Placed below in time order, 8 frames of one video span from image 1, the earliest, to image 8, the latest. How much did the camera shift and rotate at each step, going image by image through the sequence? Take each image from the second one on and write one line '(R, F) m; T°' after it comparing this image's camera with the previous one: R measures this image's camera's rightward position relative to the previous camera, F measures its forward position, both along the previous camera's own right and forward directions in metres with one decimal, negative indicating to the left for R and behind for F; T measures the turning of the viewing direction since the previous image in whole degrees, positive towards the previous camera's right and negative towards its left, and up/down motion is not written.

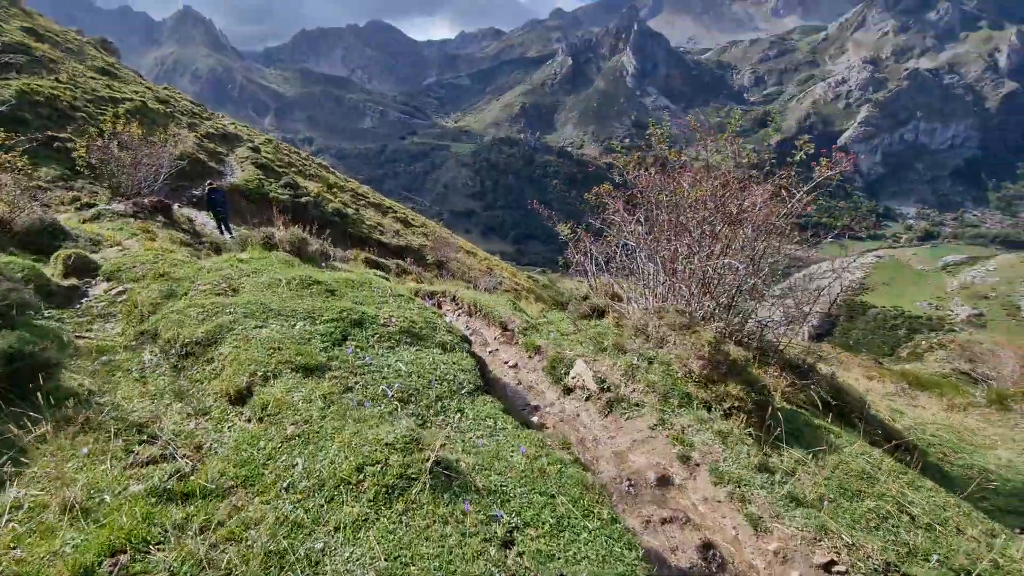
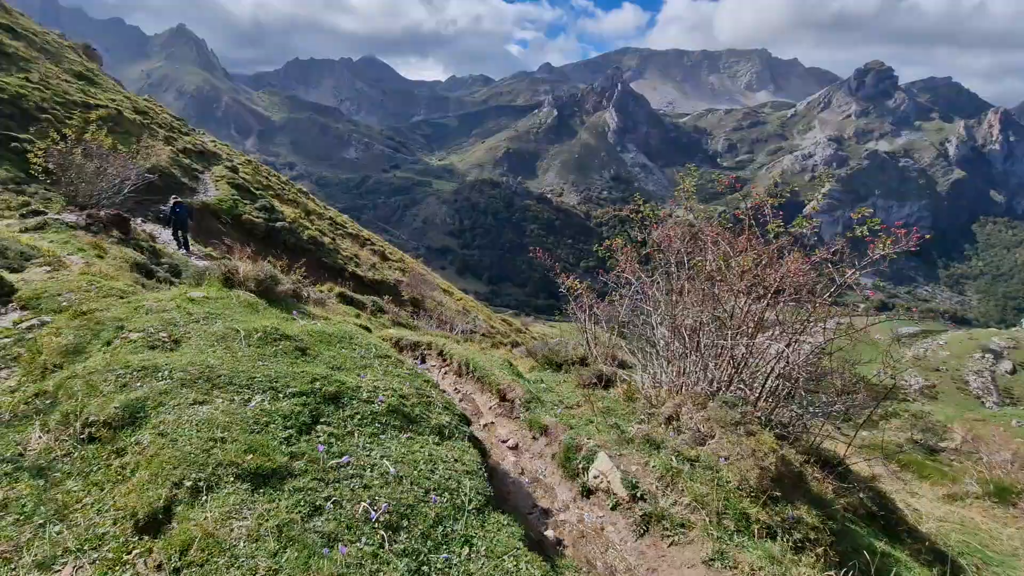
(-0.5, +1.2) m; +3°
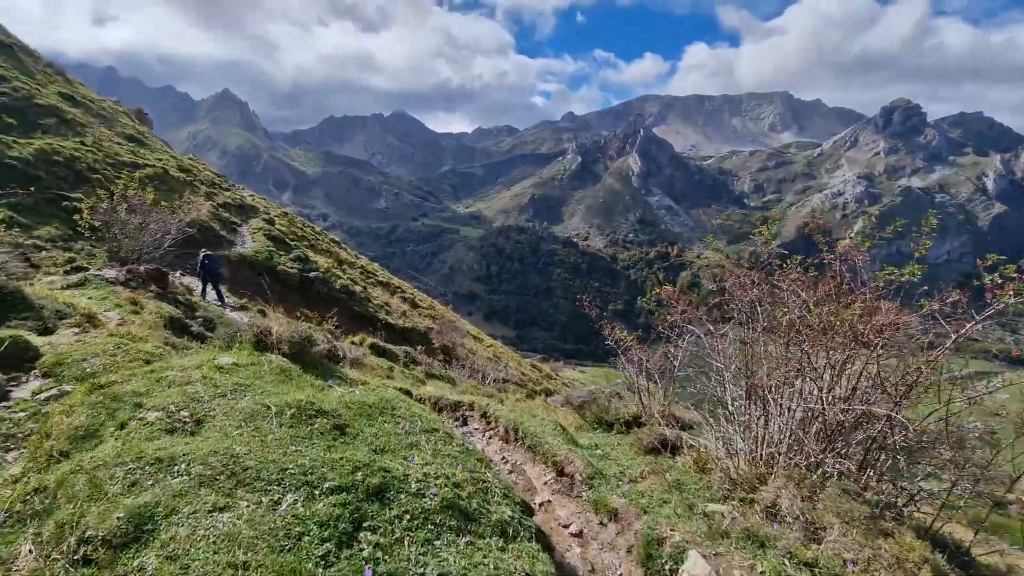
(-0.4, +0.7) m; -3°
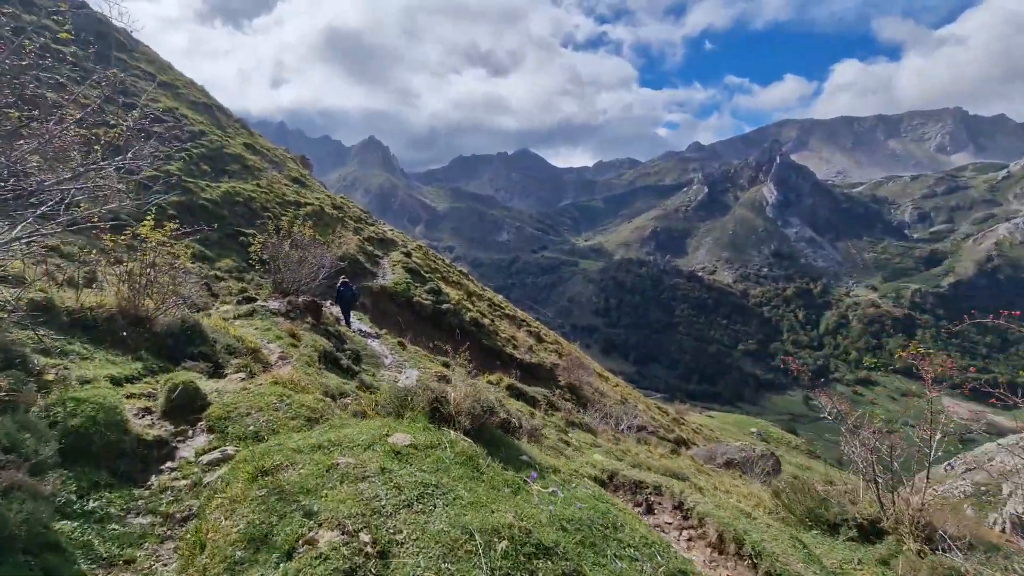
(-1.2, +1.4) m; -13°
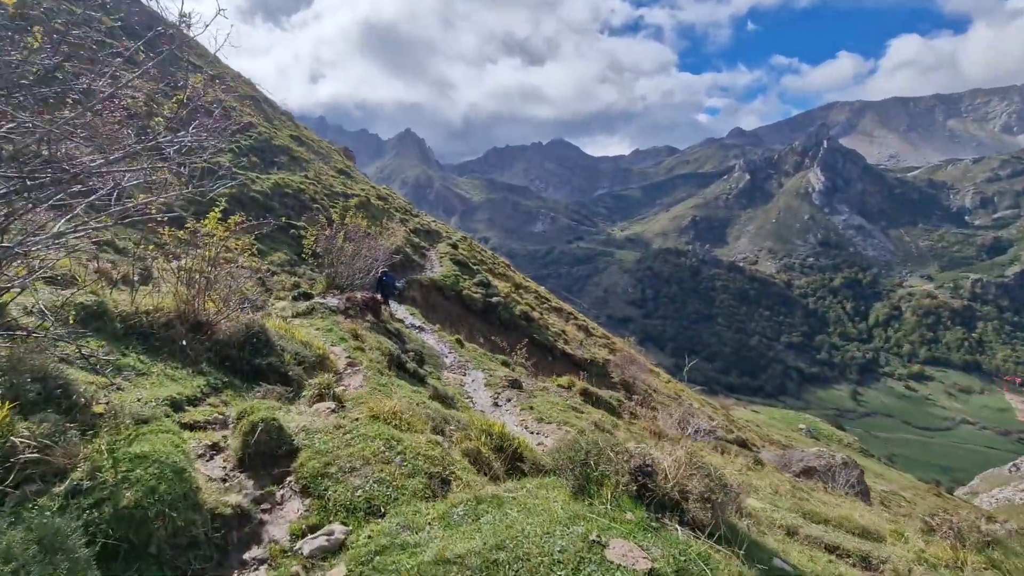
(-1.4, +1.7) m; -4°
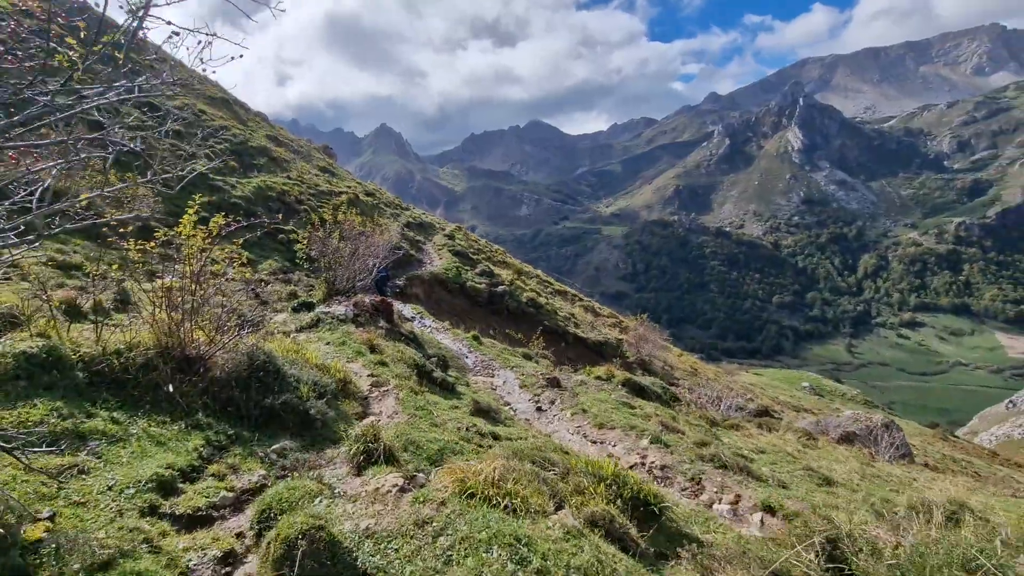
(-1.1, +1.9) m; +1°
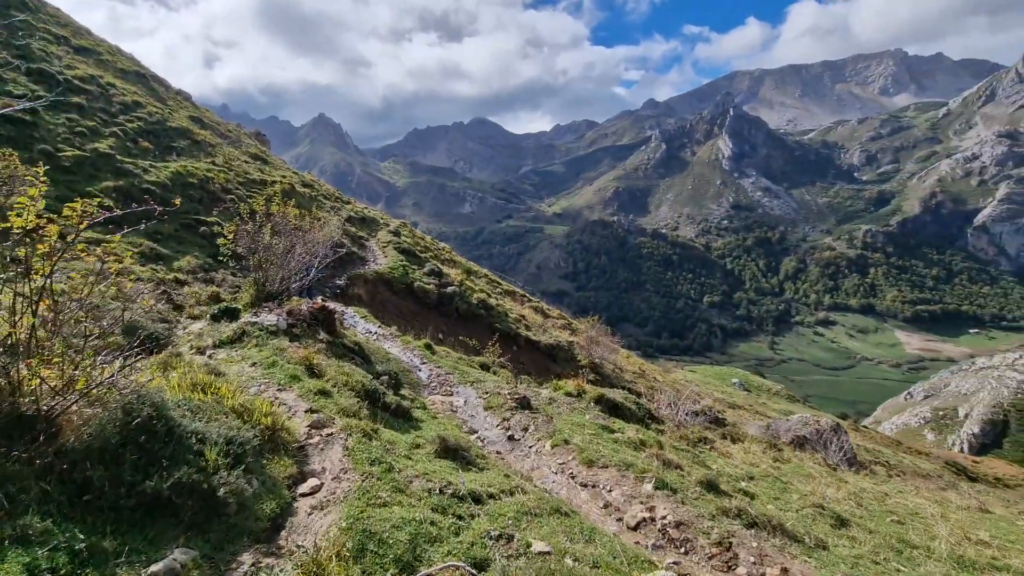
(-0.6, +1.9) m; +6°
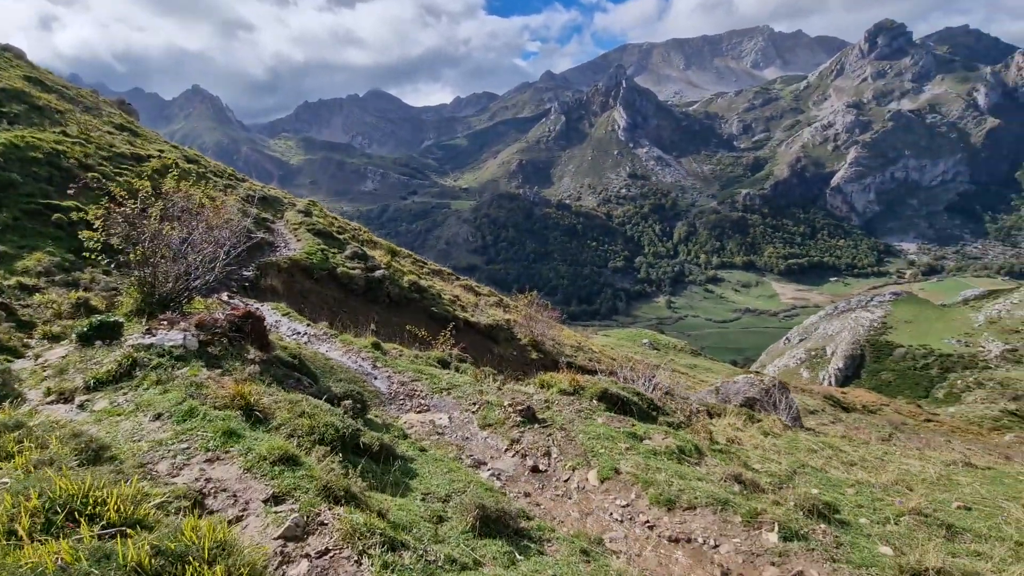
(-1.7, +3.0) m; +10°
